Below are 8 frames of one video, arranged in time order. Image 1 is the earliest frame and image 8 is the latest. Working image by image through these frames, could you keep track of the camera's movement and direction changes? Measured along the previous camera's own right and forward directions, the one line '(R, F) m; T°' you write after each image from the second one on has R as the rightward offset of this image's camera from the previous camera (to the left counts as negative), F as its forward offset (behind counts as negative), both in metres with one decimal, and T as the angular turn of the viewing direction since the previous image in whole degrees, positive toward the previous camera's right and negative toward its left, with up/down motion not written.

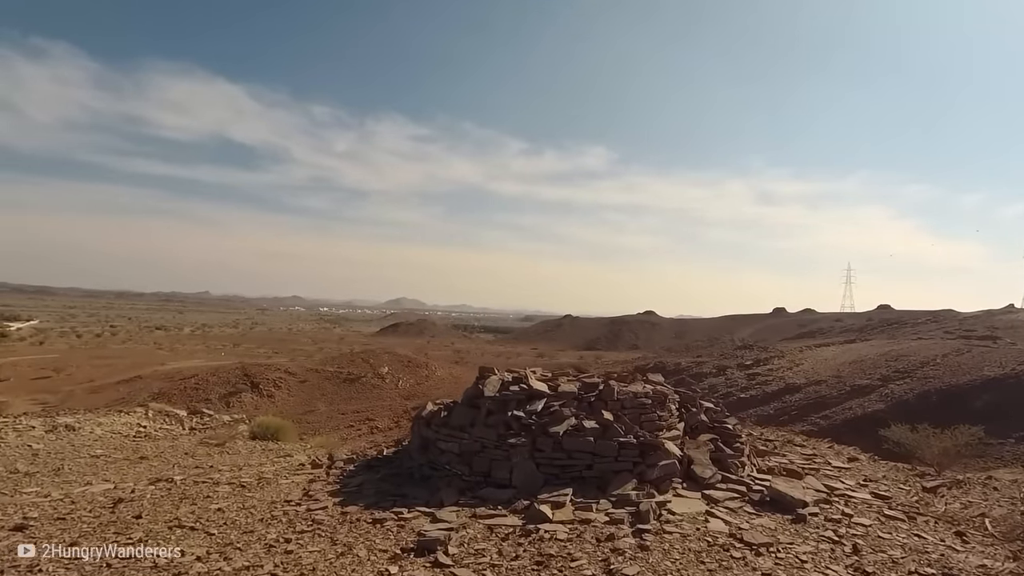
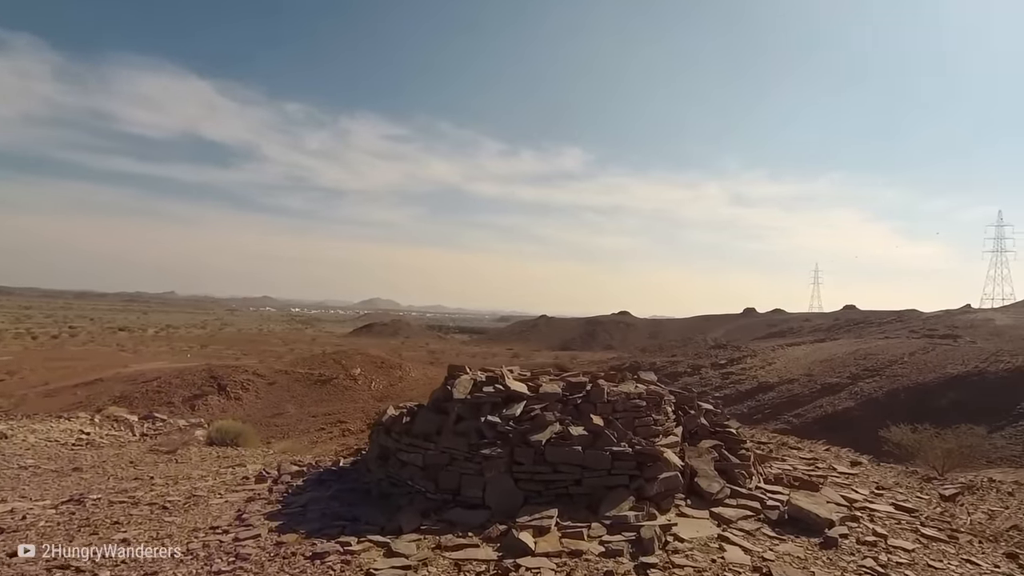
(0.0, +1.5) m; +2°
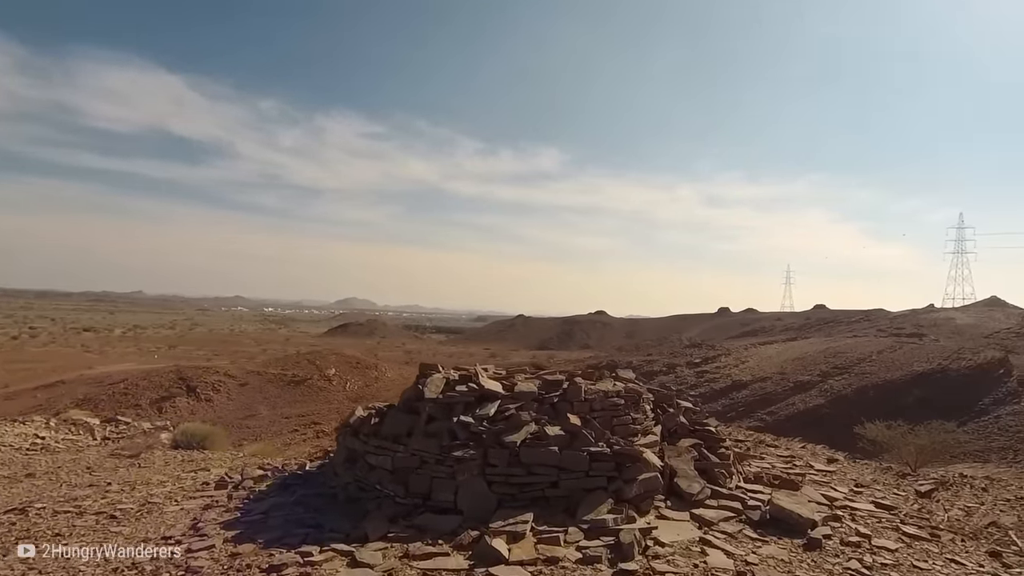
(0.0, +0.4) m; +2°
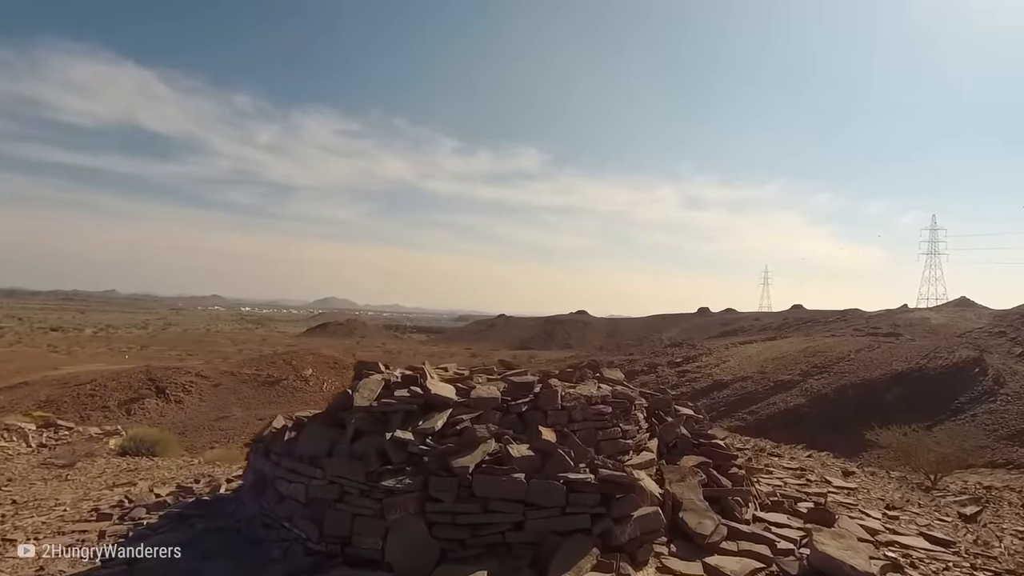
(+0.3, +2.0) m; +2°
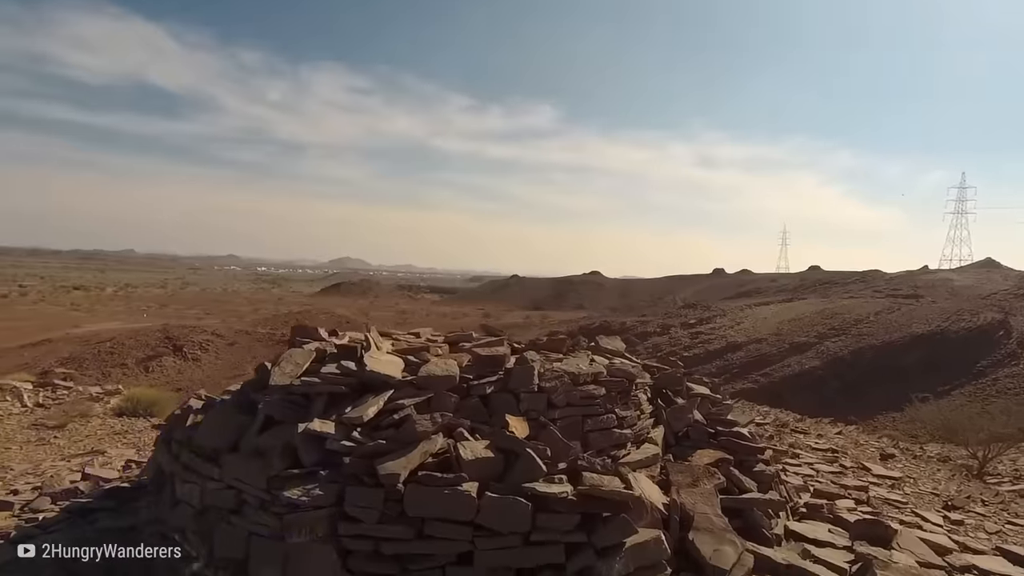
(+0.5, +1.6) m; -1°
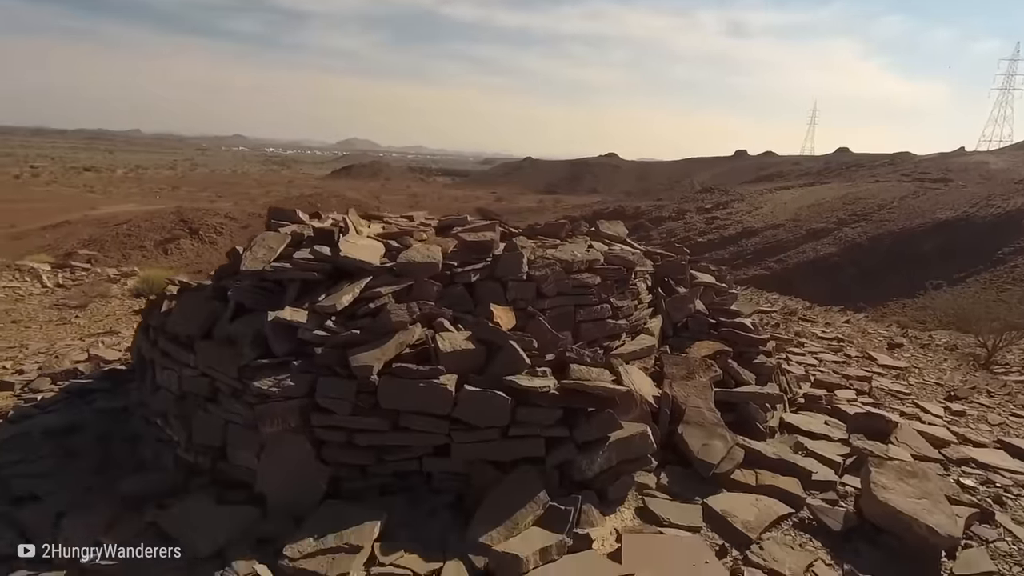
(+0.2, +0.4) m; -1°
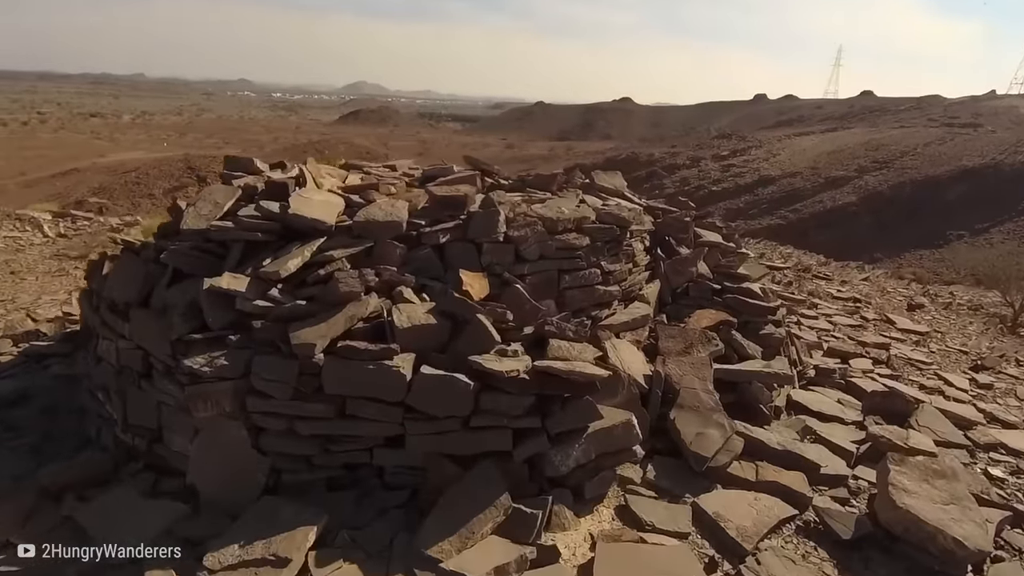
(+0.3, +0.6) m; -1°
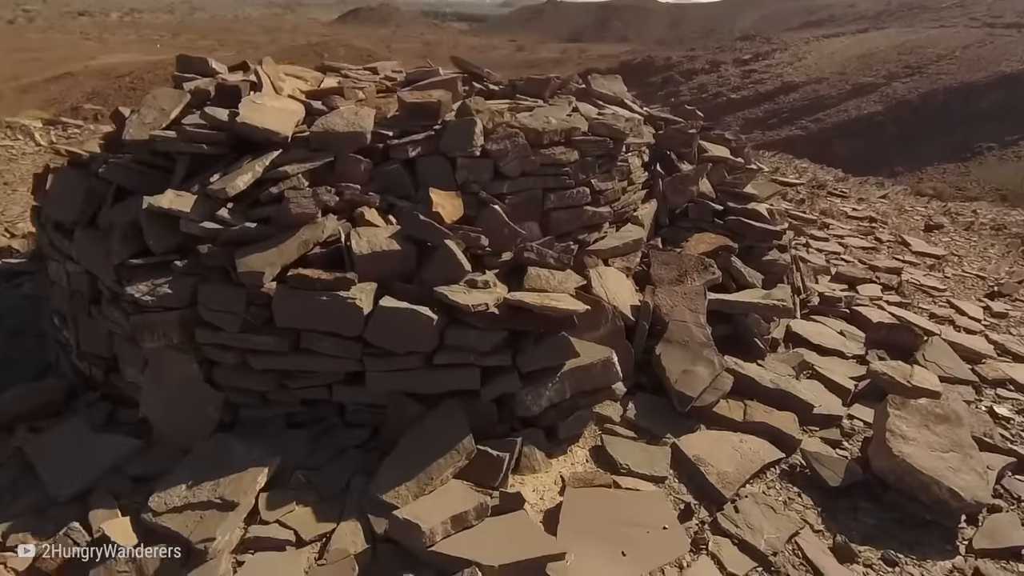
(+0.2, +0.4) m; -1°
